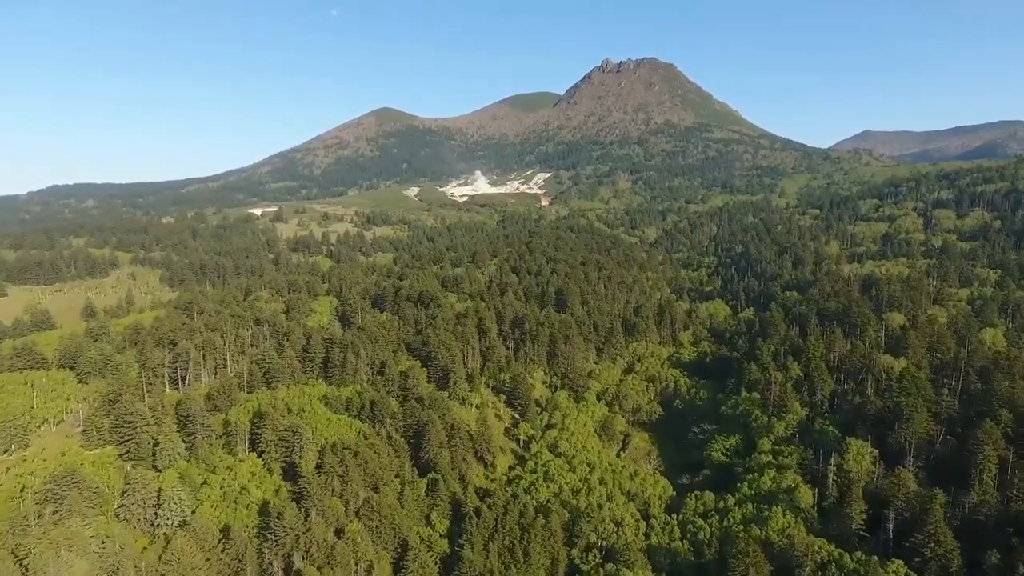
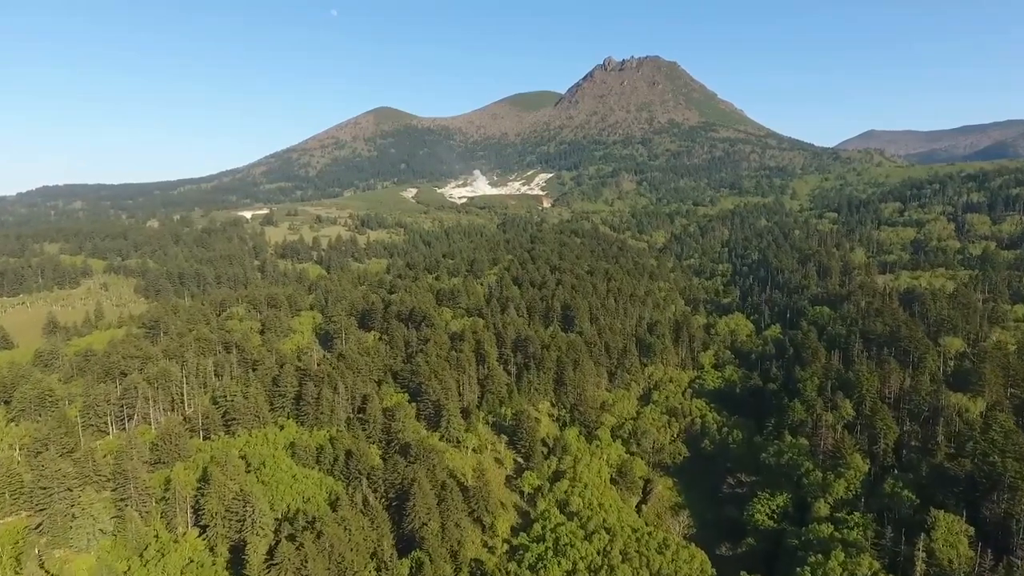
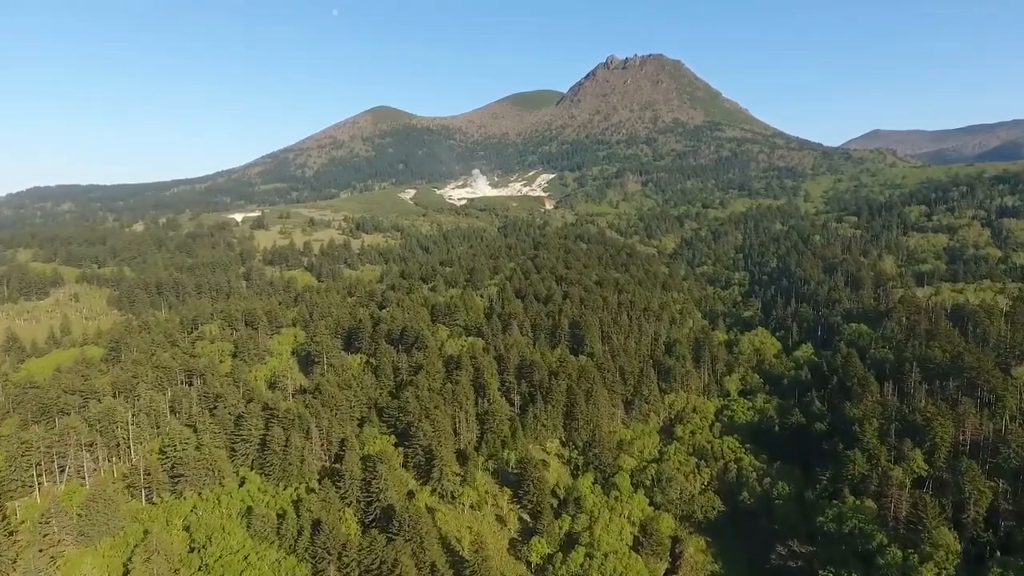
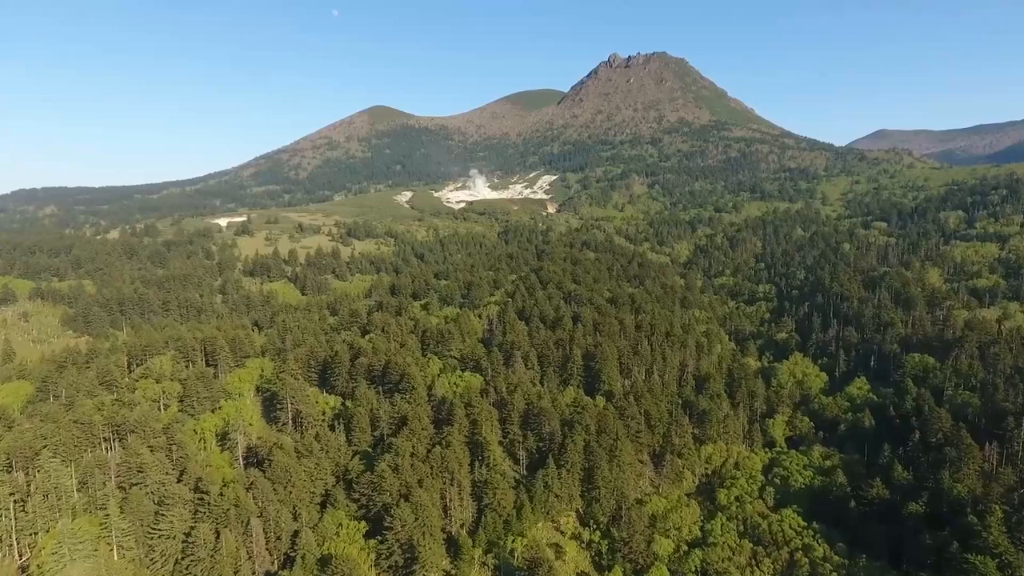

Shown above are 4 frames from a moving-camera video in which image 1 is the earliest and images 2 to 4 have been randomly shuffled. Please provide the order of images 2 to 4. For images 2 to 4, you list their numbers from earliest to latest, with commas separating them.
2, 3, 4
